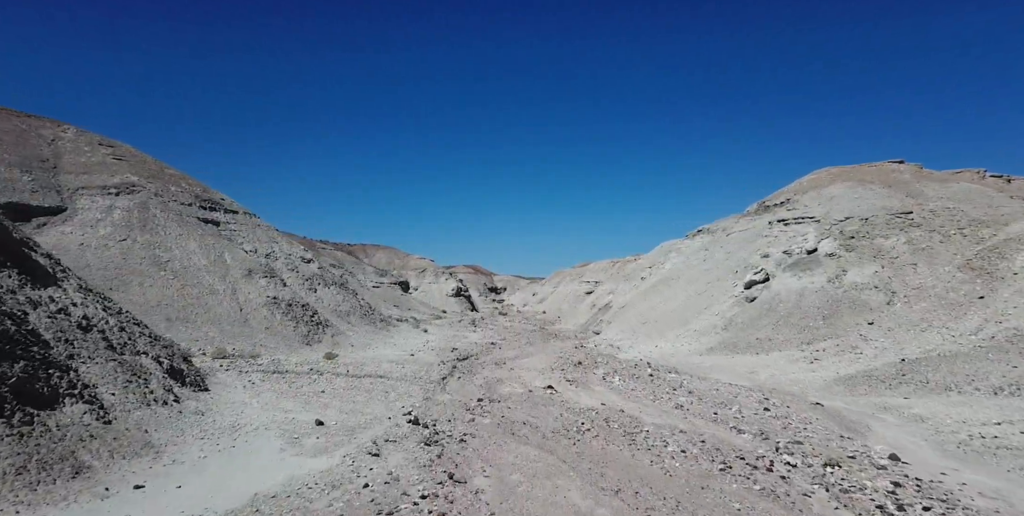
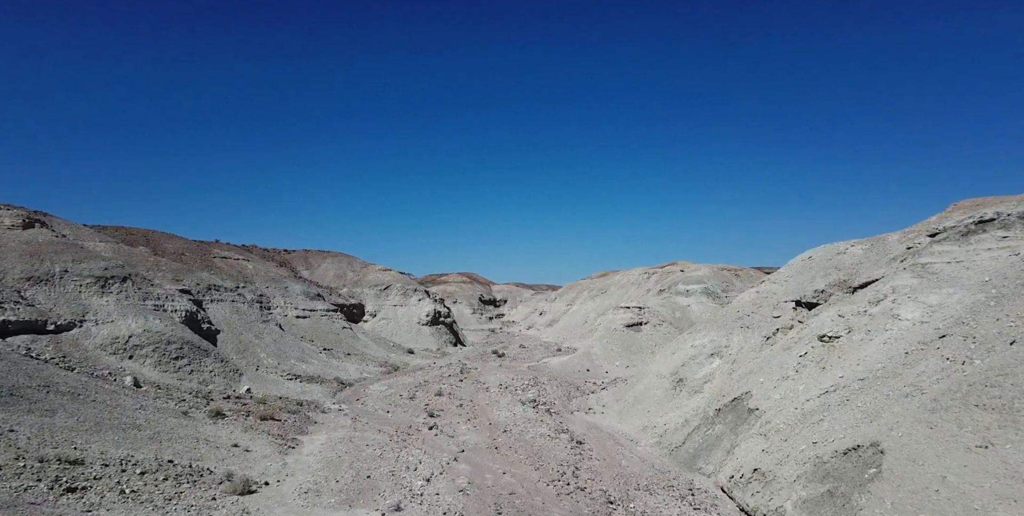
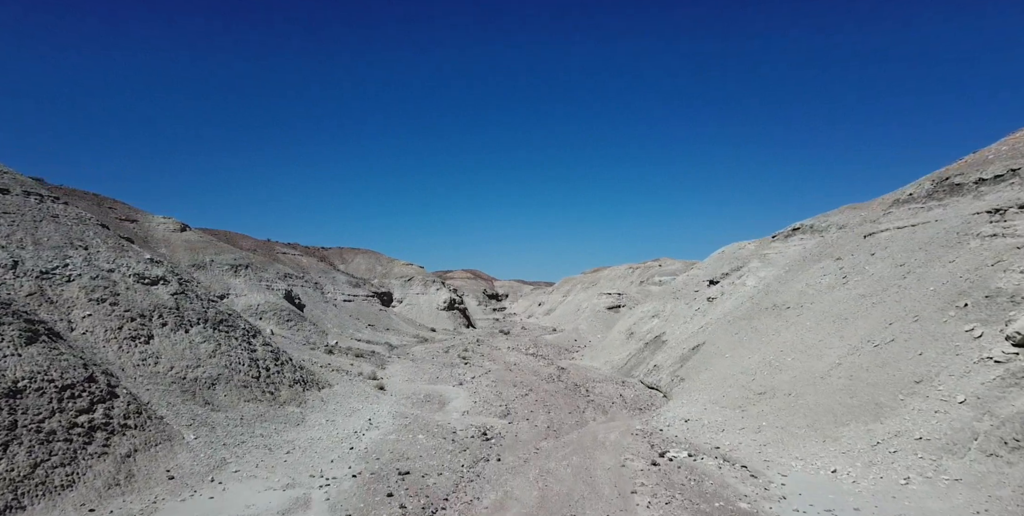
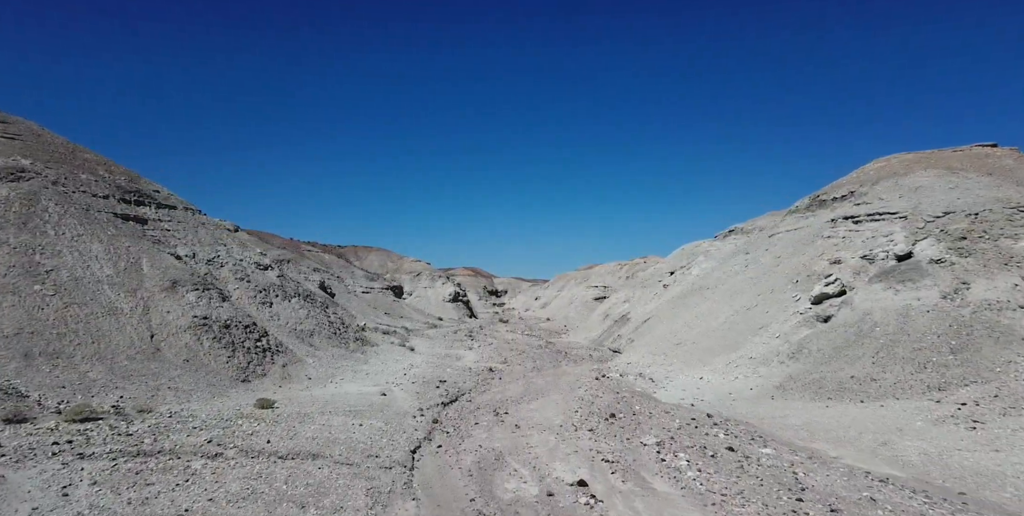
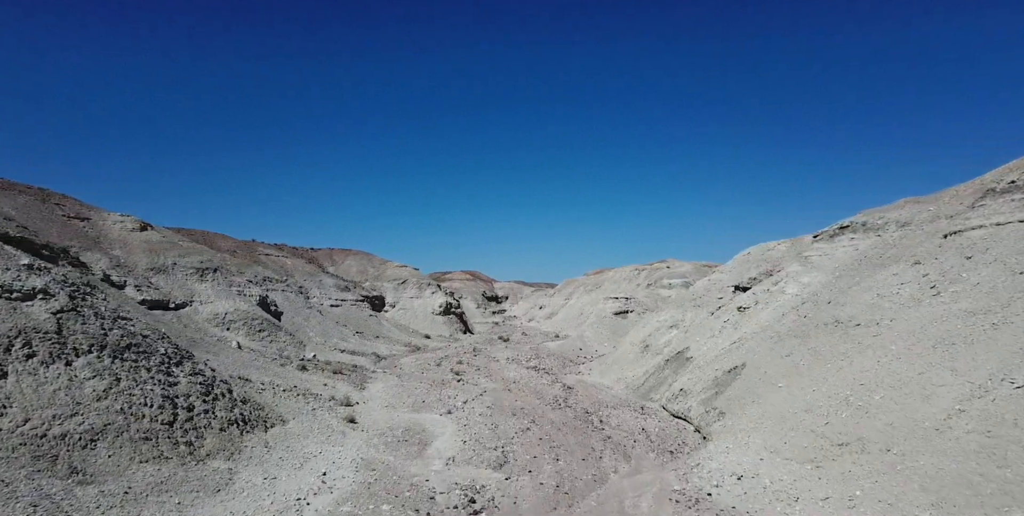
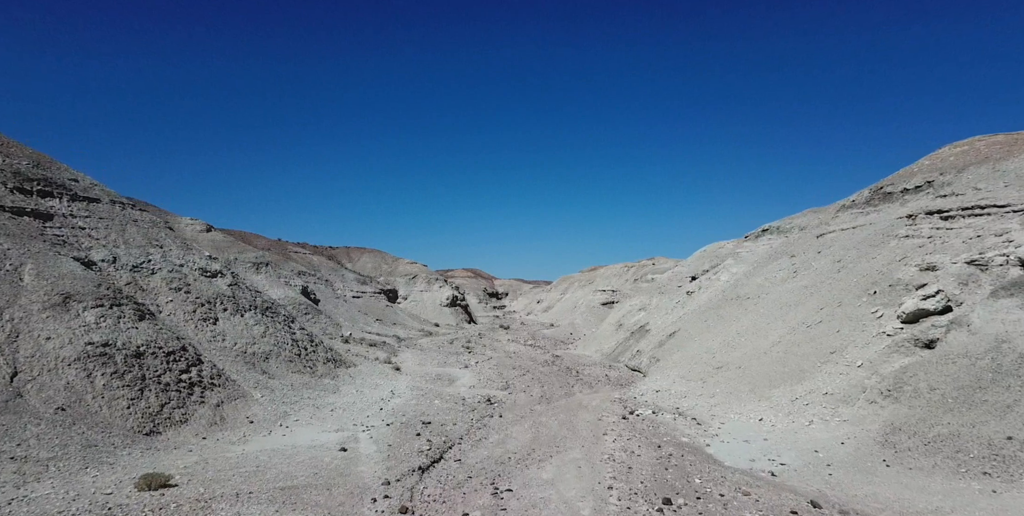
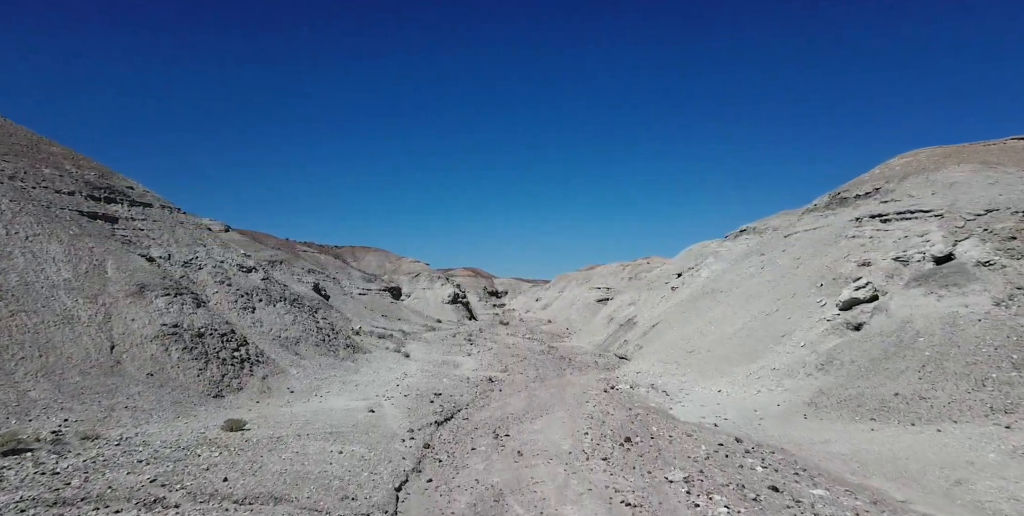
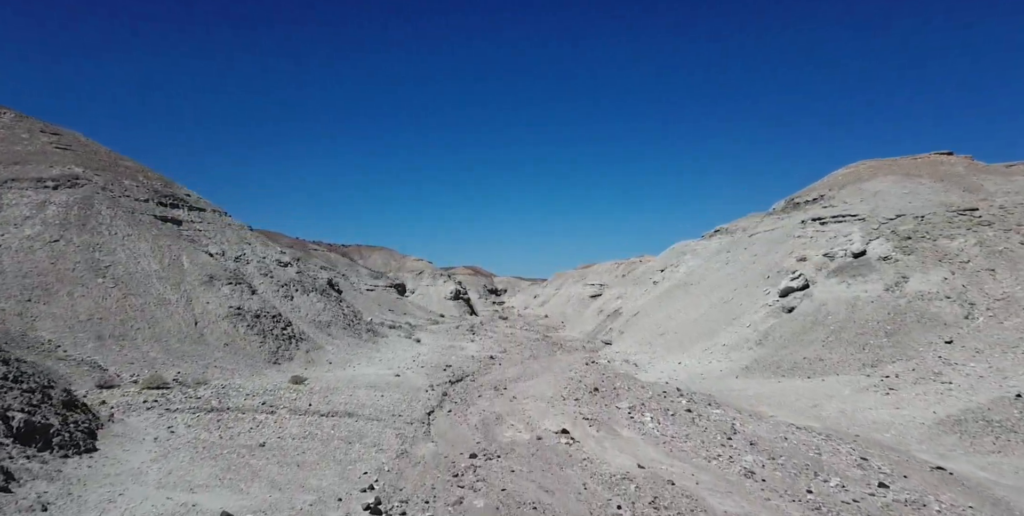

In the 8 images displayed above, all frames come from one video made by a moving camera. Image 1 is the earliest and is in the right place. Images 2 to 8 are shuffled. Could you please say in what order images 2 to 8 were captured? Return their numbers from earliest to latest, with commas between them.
8, 4, 7, 6, 3, 5, 2
